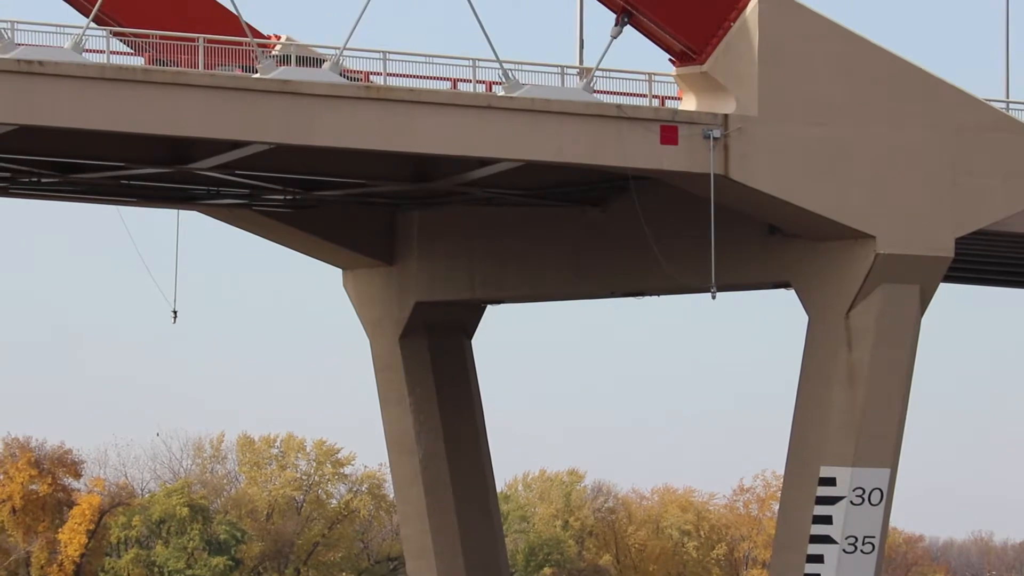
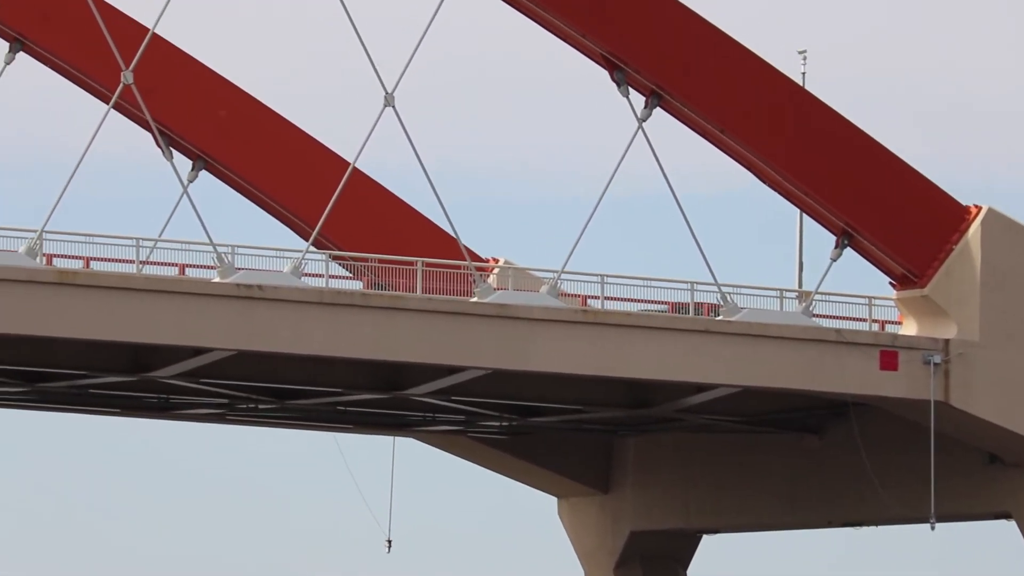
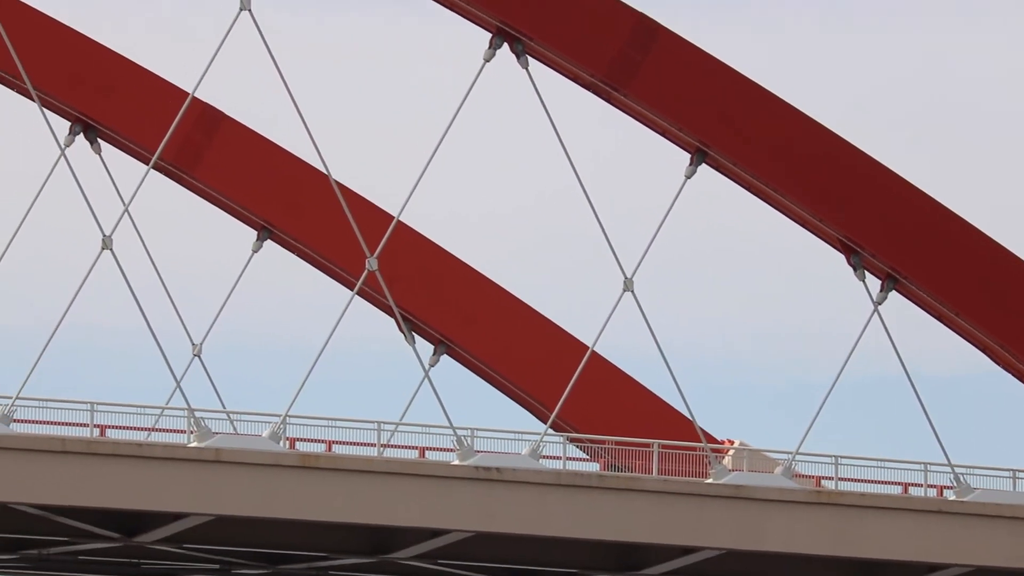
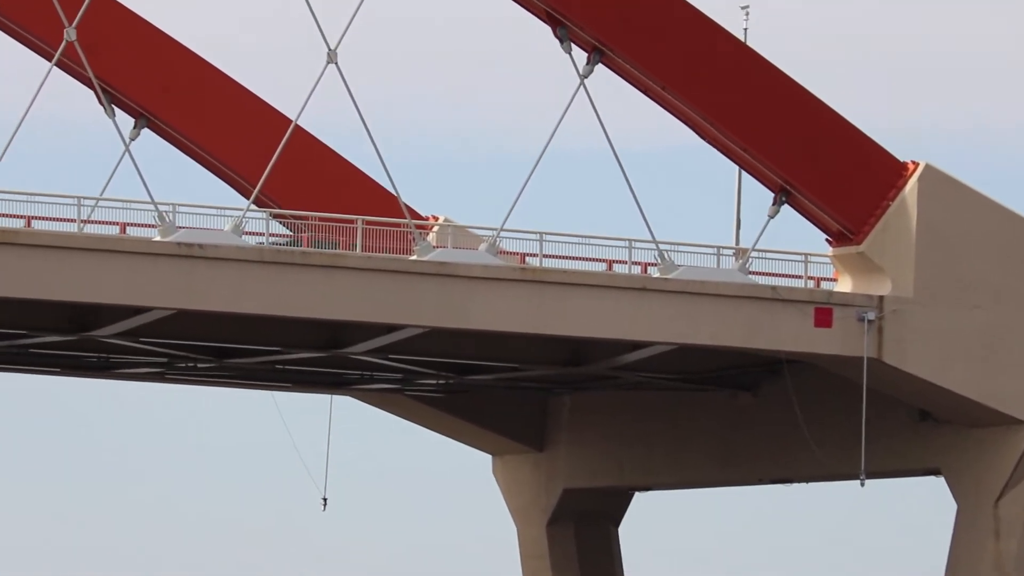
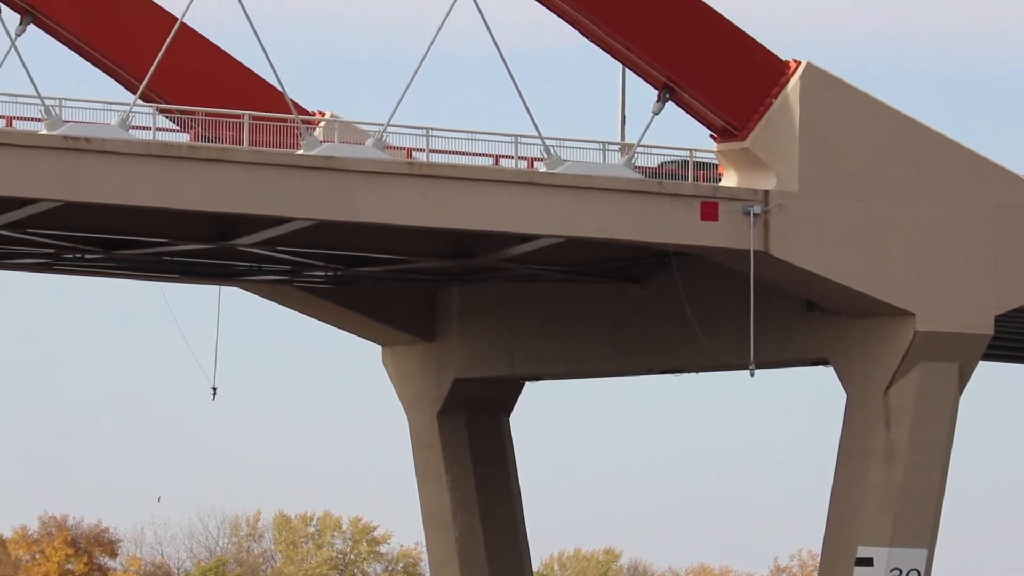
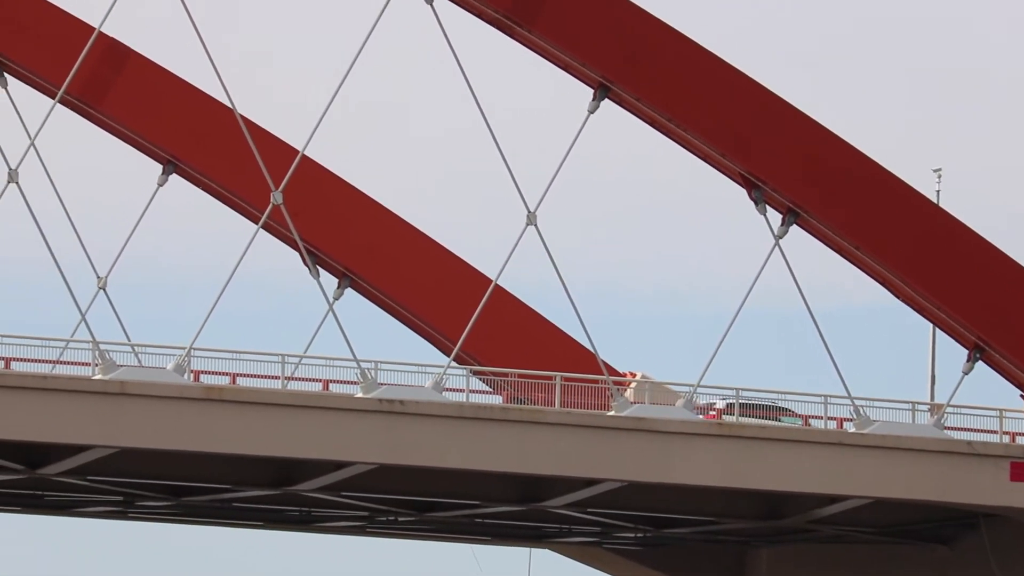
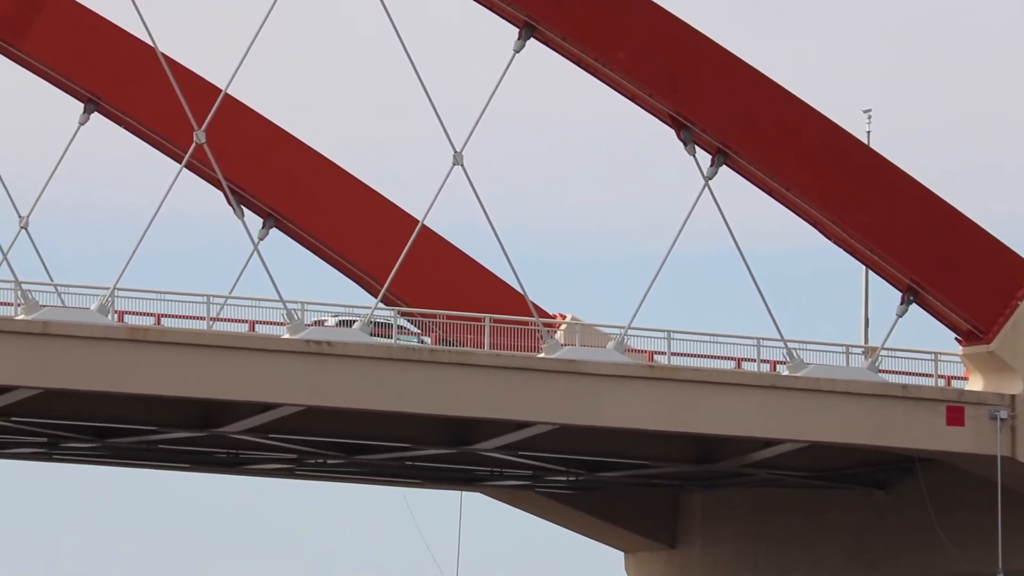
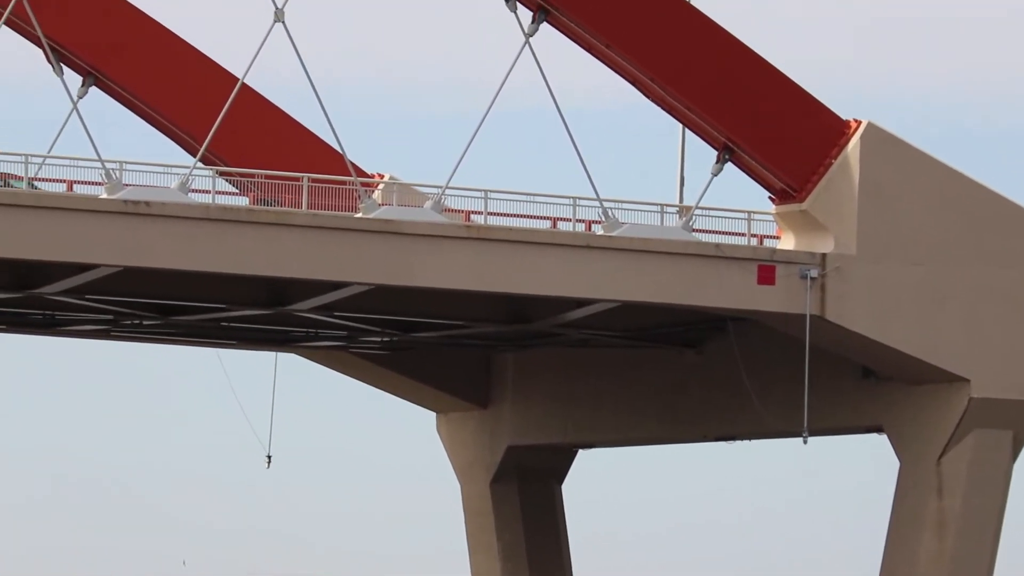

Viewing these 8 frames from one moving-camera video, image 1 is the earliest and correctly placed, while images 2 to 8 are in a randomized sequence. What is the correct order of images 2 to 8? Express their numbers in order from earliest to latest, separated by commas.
5, 8, 4, 2, 7, 6, 3
